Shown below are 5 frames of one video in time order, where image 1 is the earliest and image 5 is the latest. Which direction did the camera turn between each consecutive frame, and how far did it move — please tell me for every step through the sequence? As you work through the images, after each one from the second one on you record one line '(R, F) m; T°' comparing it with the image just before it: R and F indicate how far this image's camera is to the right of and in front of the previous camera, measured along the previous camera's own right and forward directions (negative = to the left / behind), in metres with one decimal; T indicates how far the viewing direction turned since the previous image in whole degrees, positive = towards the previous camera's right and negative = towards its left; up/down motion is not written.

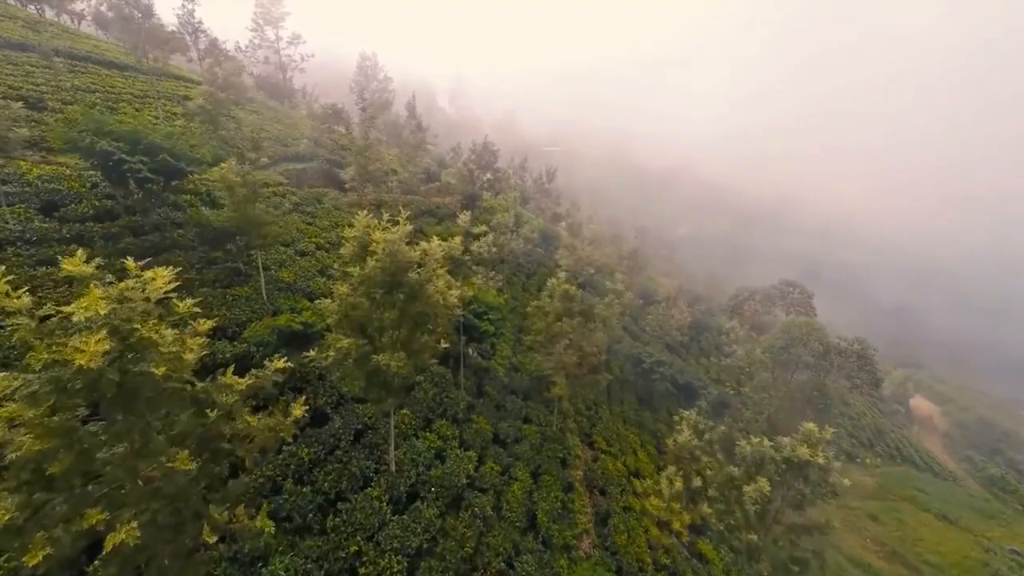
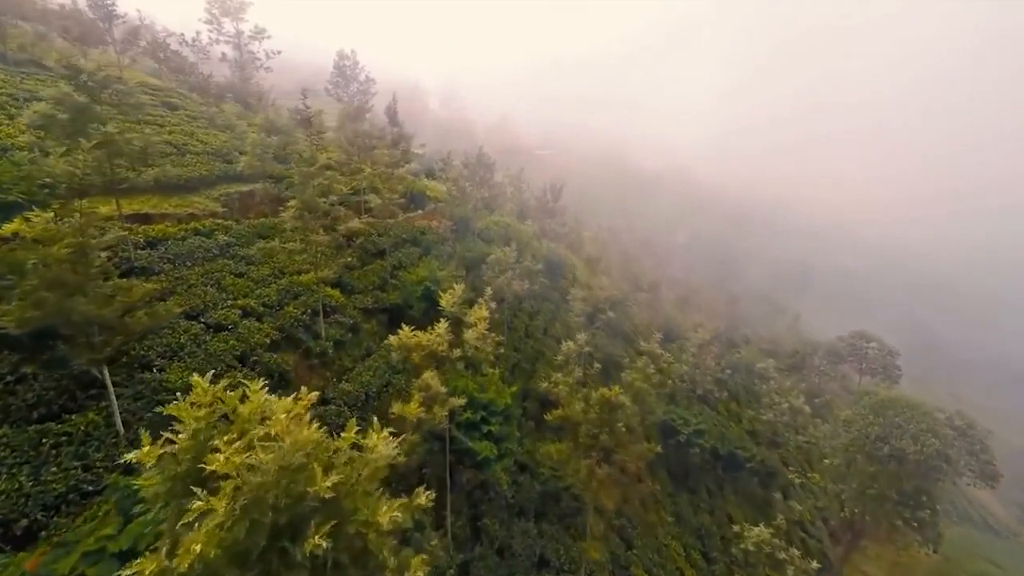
(-0.8, +9.6) m; +1°
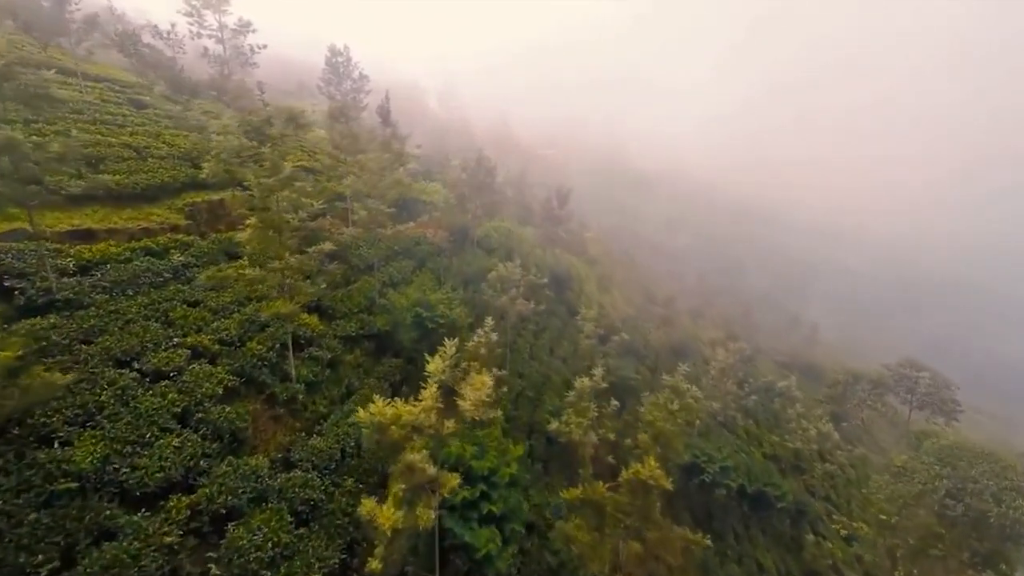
(-0.3, +4.1) m; 0°
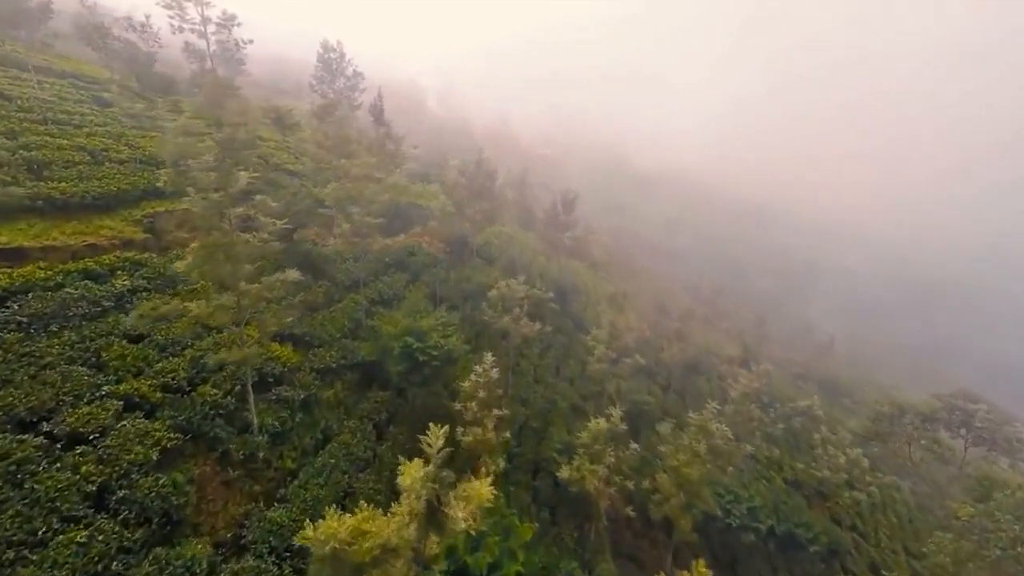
(-0.2, +3.6) m; 0°
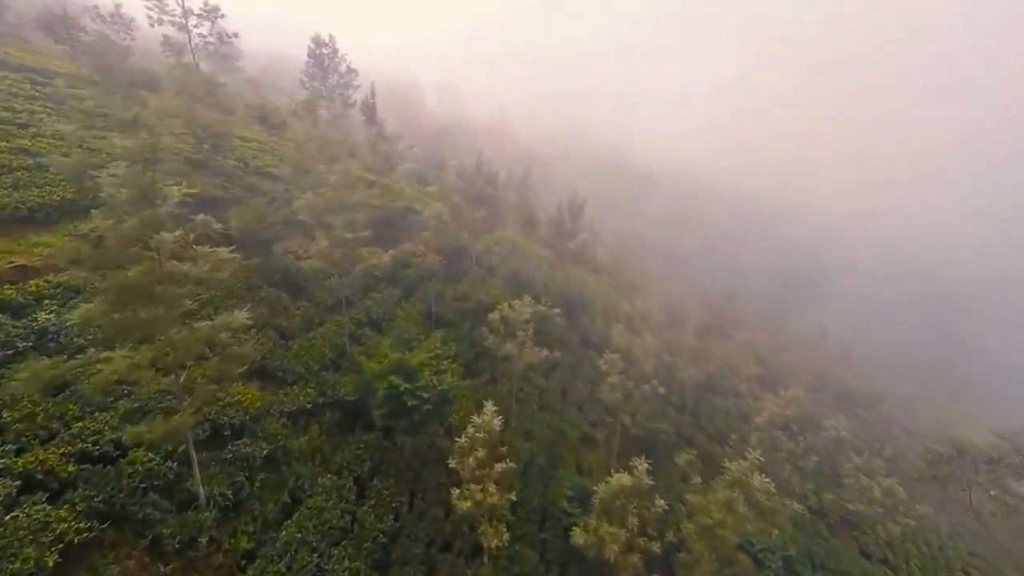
(-0.2, +3.6) m; 0°
